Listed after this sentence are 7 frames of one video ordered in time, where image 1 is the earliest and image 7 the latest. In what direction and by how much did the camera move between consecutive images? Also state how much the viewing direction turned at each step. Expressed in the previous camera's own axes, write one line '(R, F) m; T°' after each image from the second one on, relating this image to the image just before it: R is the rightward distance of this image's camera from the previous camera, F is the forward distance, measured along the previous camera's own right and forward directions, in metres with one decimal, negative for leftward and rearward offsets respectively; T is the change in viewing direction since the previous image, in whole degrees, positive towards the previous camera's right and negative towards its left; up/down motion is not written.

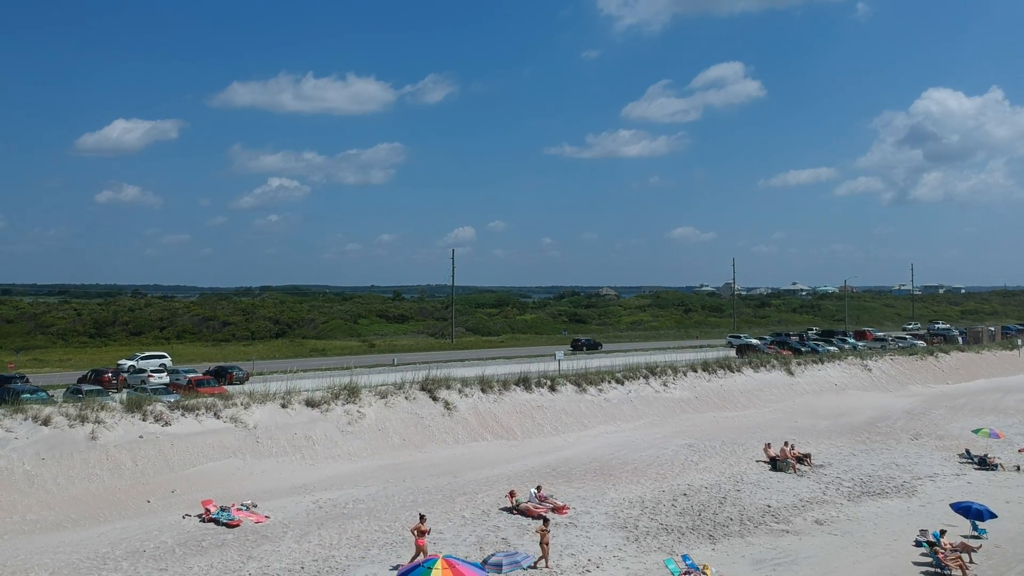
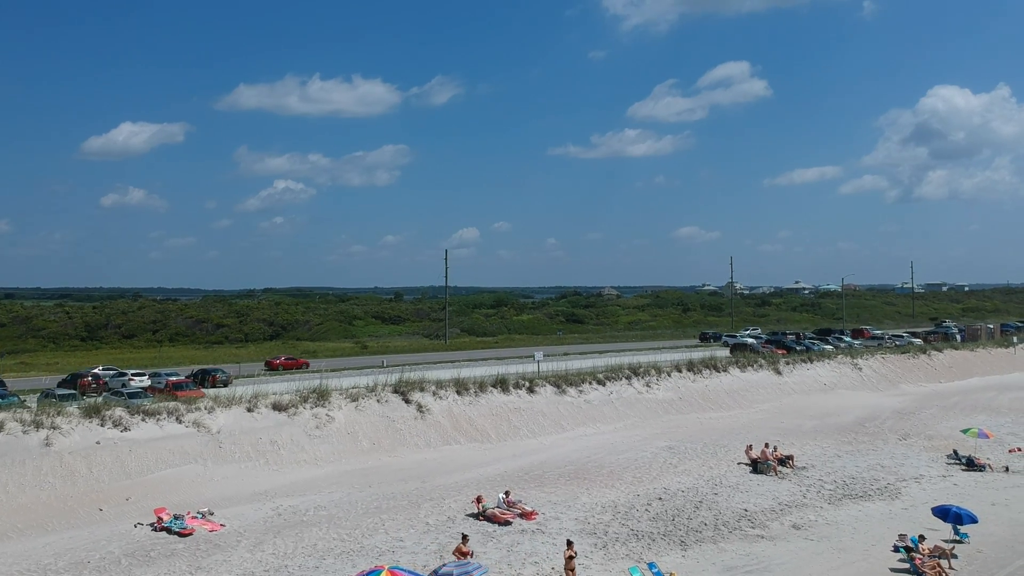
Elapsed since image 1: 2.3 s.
(+0.8, +0.6) m; 0°
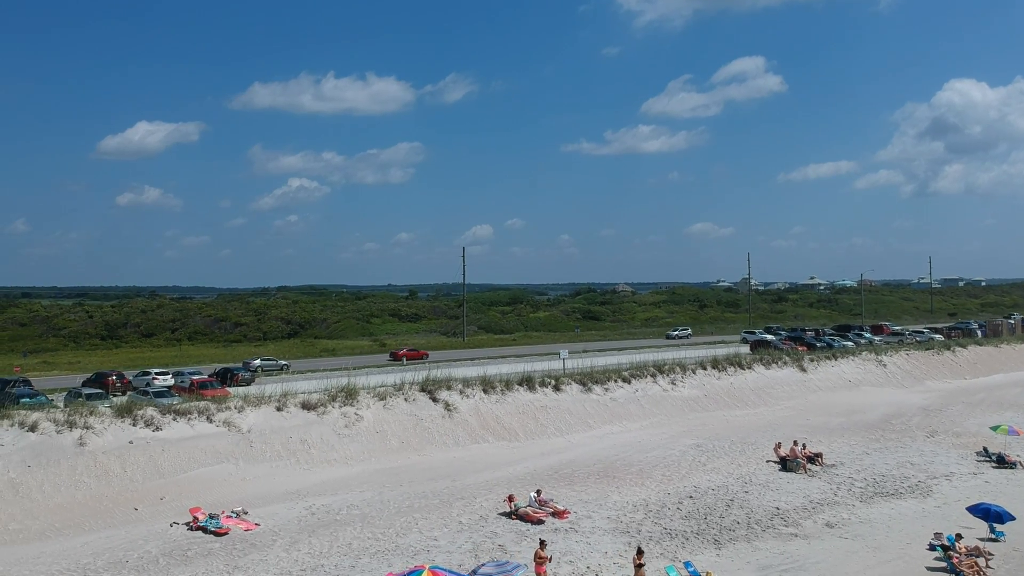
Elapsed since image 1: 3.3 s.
(-0.4, 0.0) m; -1°
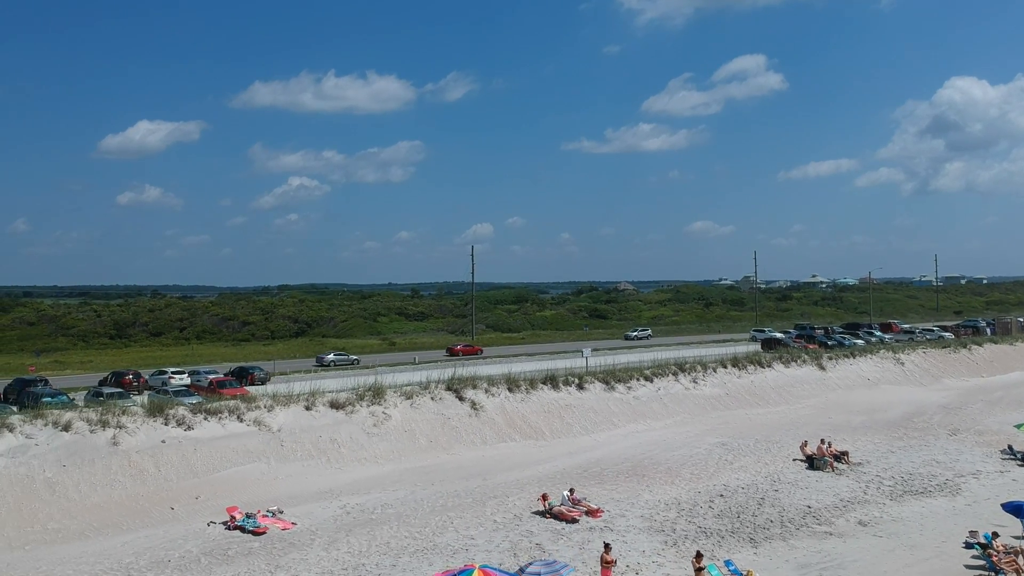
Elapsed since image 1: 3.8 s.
(-0.7, 0.0) m; 0°
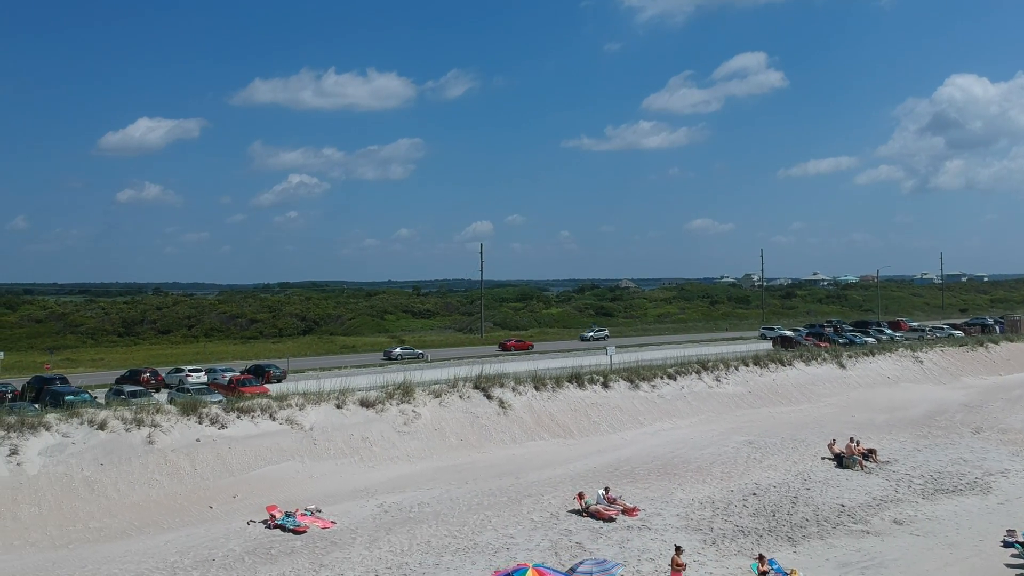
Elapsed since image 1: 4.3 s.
(-0.7, 0.0) m; 0°
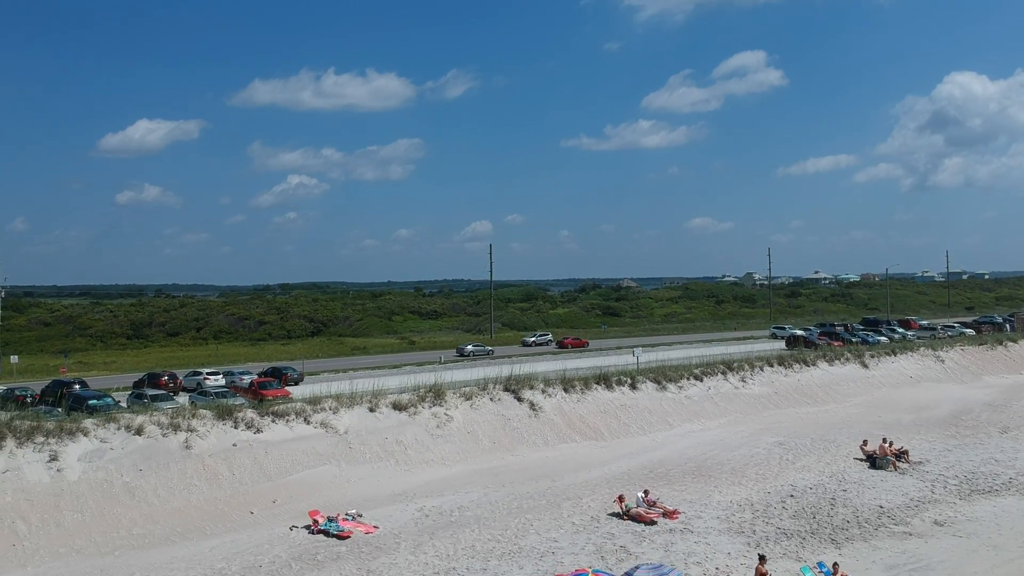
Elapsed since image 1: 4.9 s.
(-0.8, +0.1) m; 0°
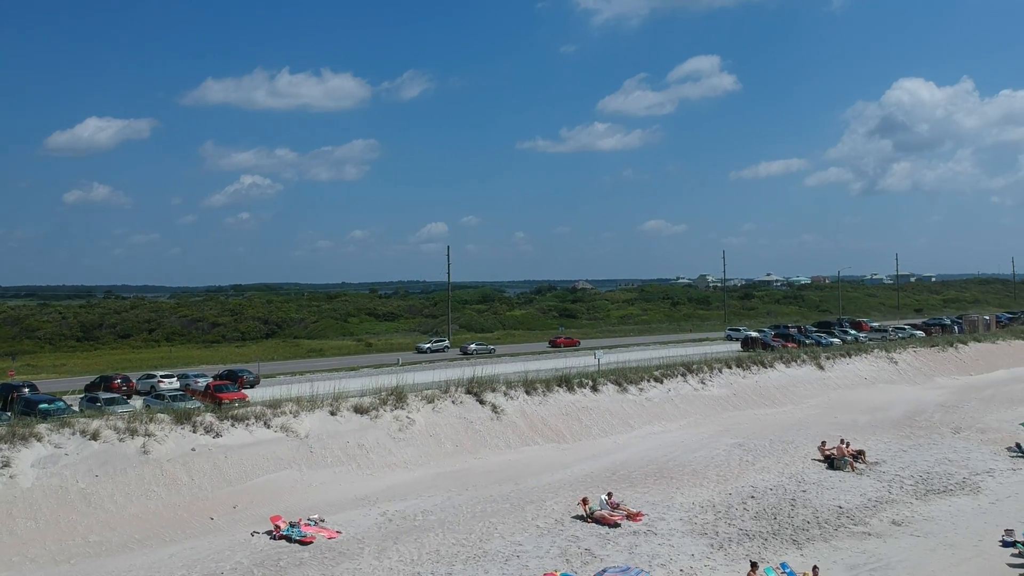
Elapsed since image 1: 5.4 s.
(-0.2, +0.1) m; +3°
